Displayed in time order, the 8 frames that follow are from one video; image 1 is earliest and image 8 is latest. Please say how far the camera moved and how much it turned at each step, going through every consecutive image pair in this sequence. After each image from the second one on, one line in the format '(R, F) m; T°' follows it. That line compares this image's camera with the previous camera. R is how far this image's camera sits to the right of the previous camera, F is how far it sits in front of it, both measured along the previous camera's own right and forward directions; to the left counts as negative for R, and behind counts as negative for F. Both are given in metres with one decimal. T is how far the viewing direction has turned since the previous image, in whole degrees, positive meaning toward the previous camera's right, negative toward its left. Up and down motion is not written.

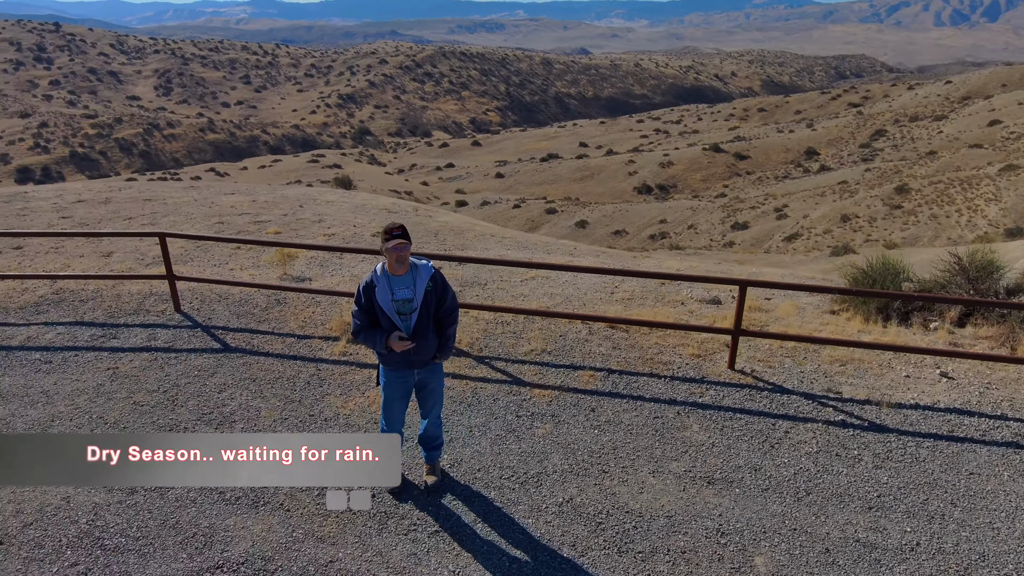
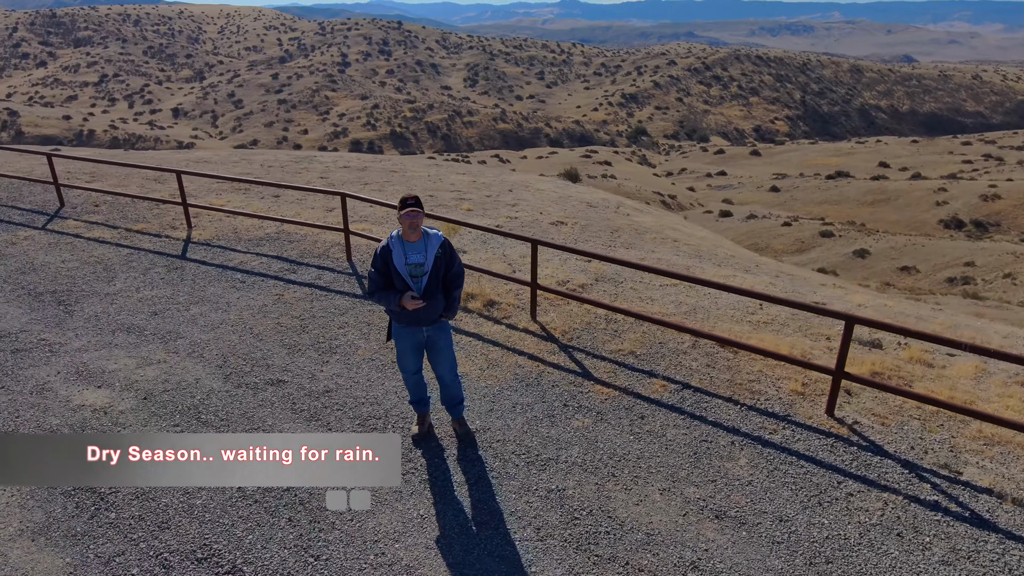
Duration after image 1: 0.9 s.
(+1.2, +0.1) m; -22°
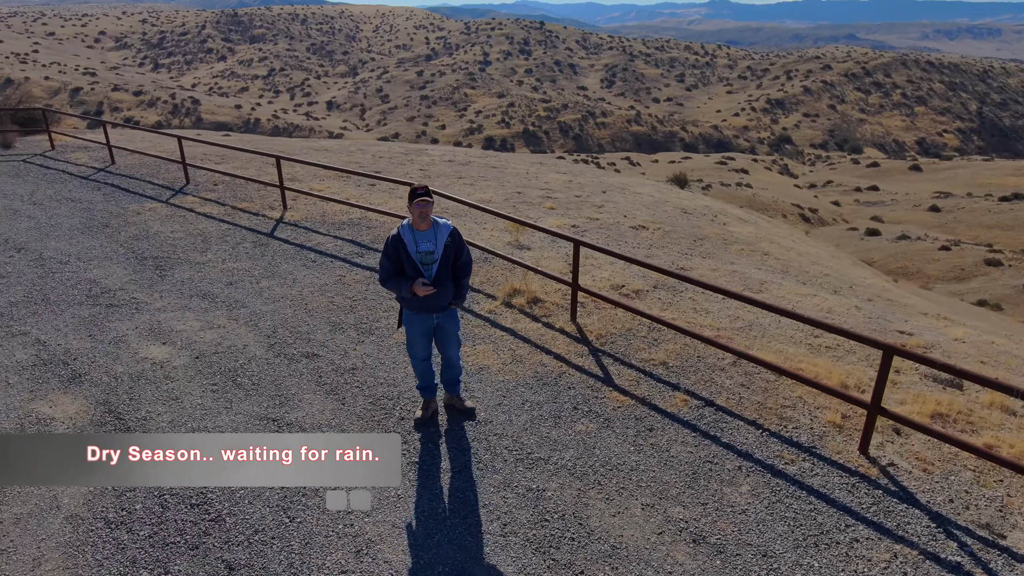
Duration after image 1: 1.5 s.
(+0.7, +0.1) m; -11°
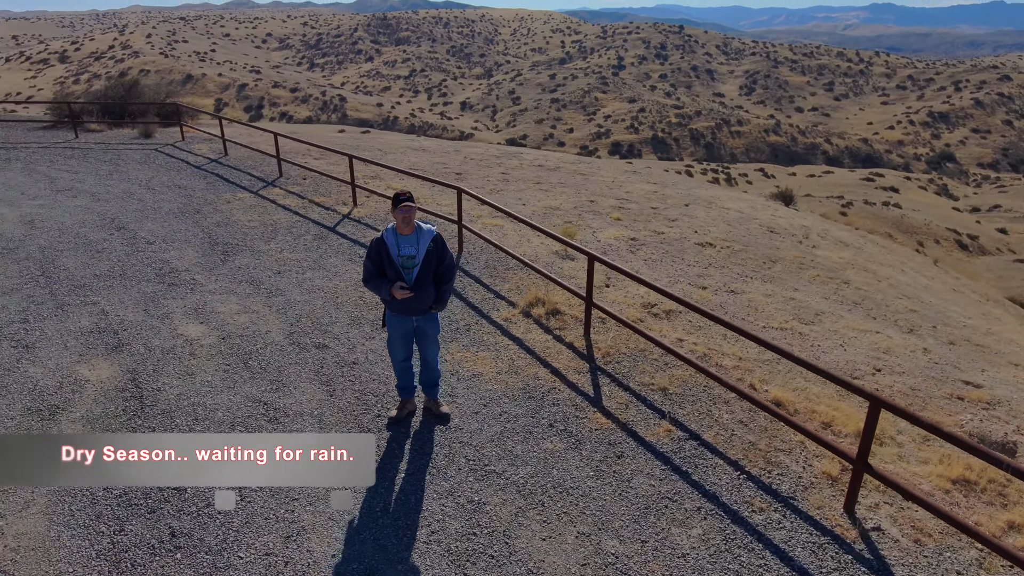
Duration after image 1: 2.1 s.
(+0.9, +0.1) m; -10°
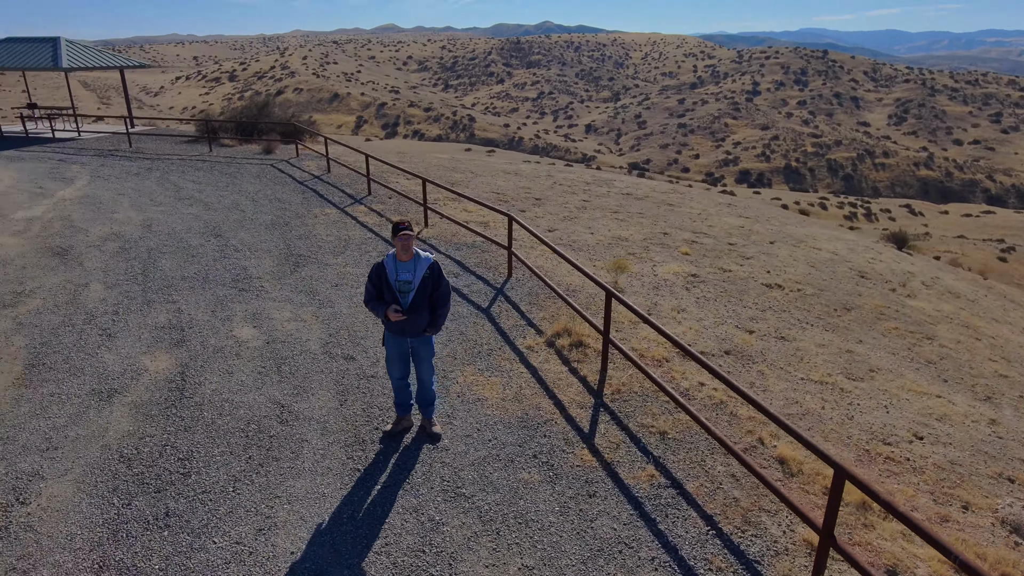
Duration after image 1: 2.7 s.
(+0.8, -0.1) m; -10°
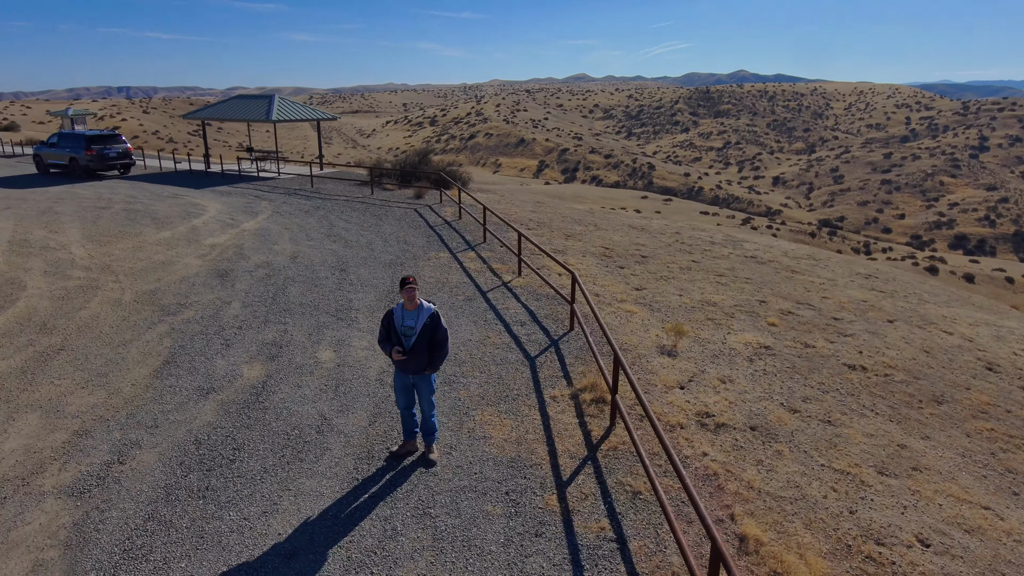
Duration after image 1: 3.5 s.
(+1.4, -0.5) m; -15°
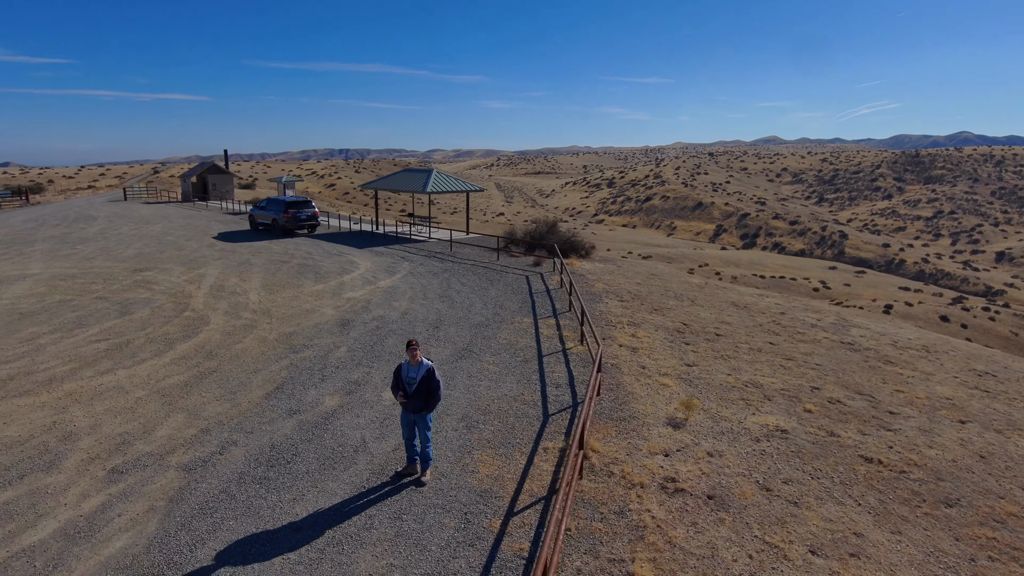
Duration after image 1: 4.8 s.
(+2.0, -1.3) m; -15°
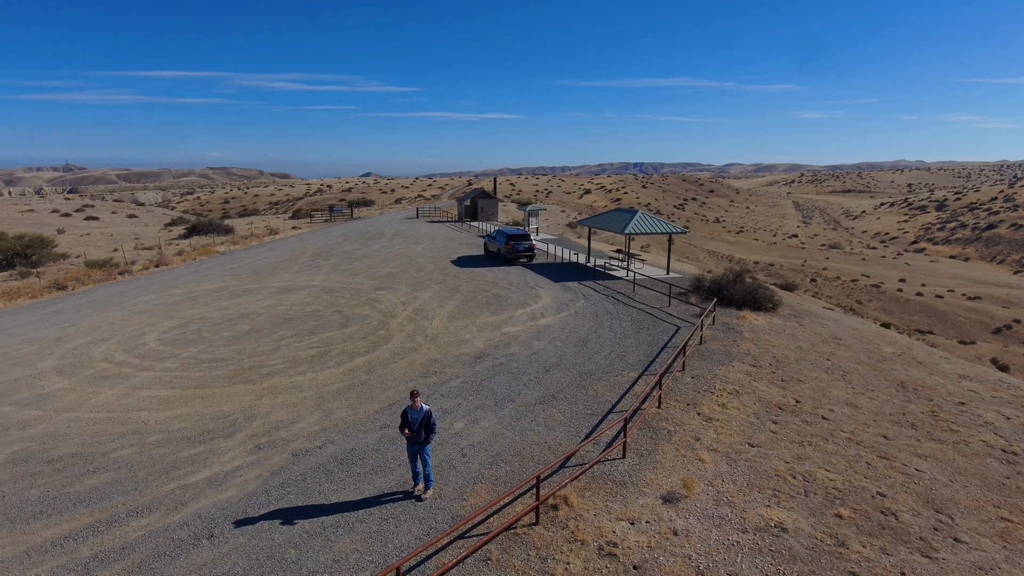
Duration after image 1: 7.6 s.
(+3.8, -1.1) m; -25°
